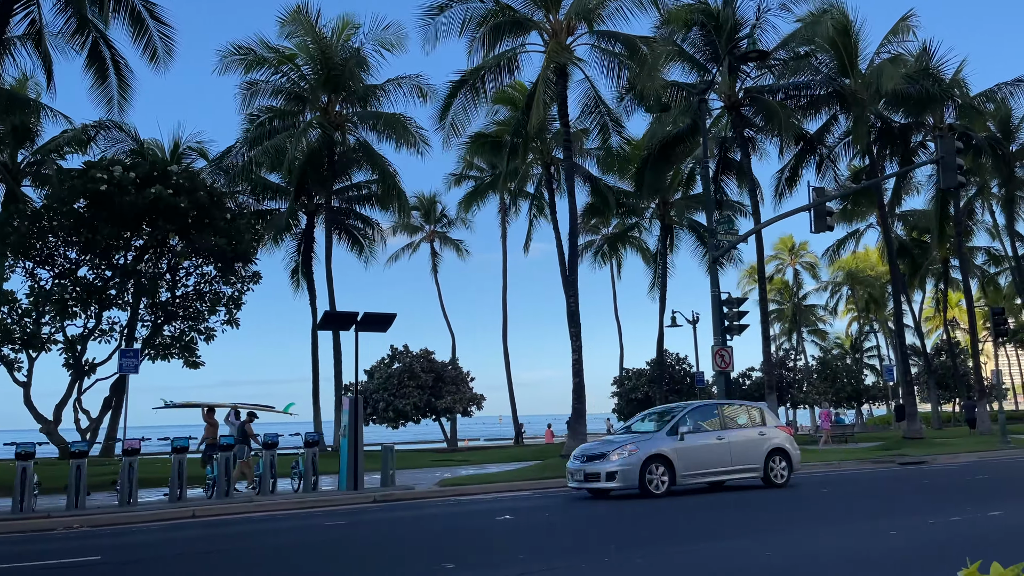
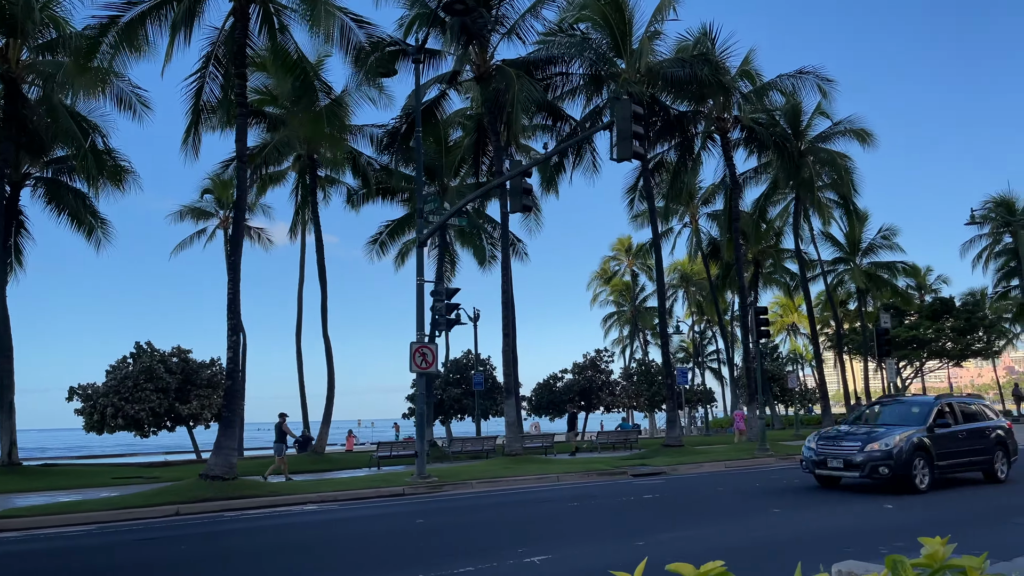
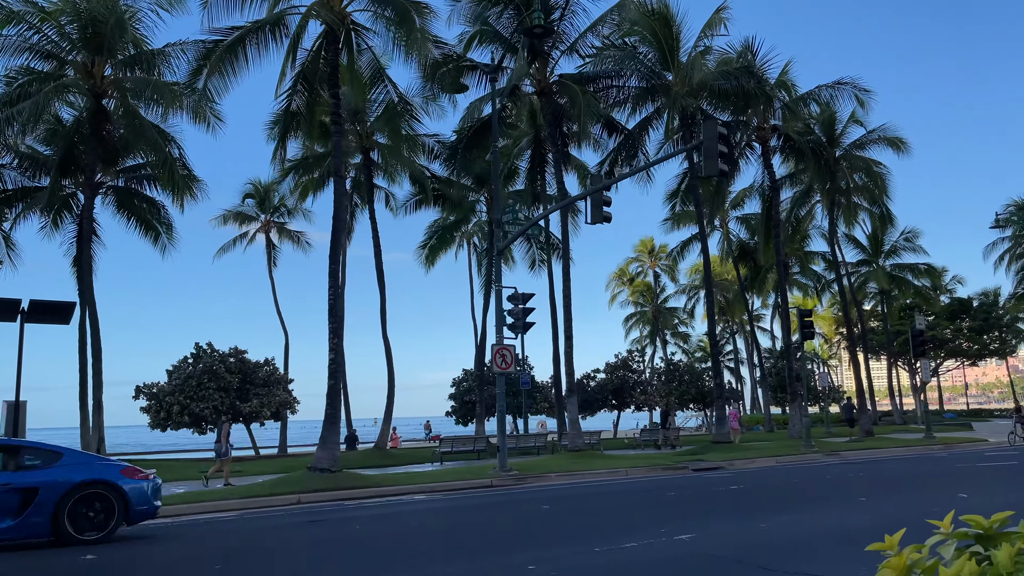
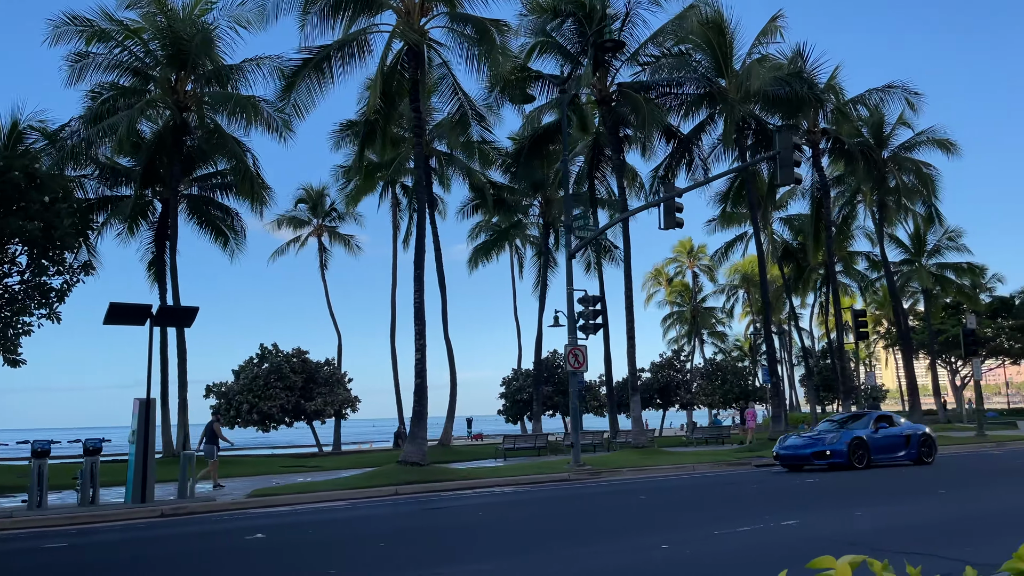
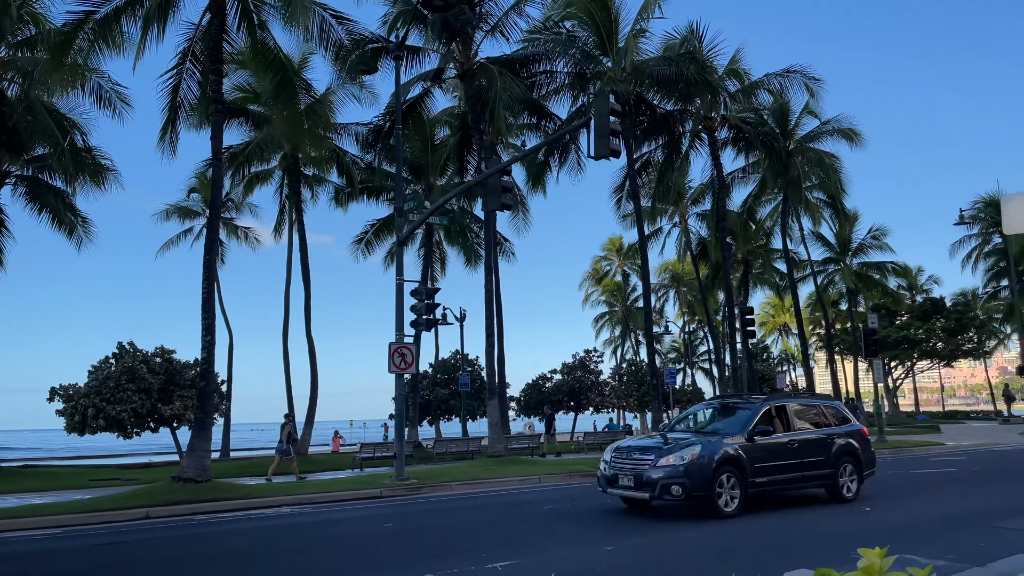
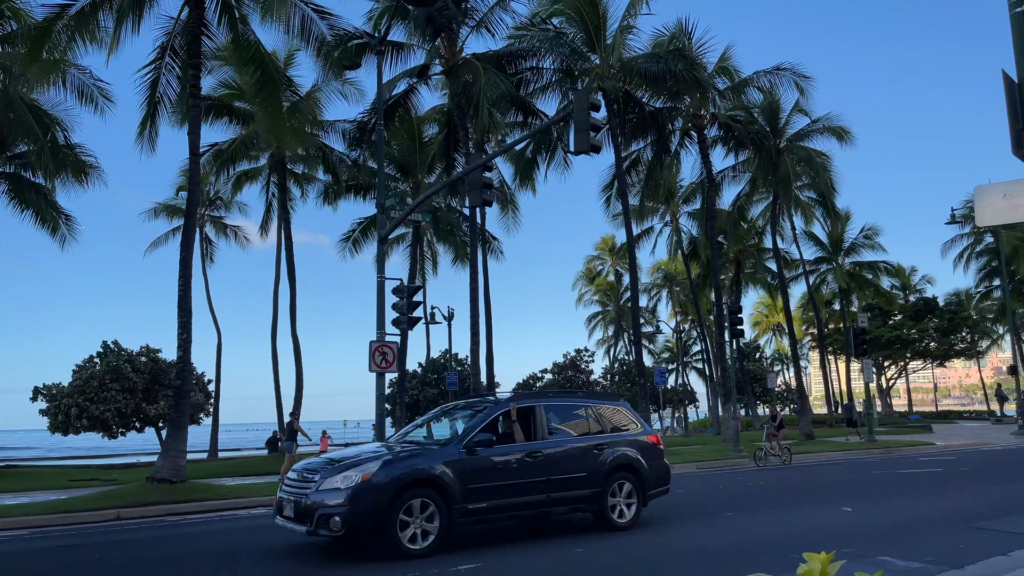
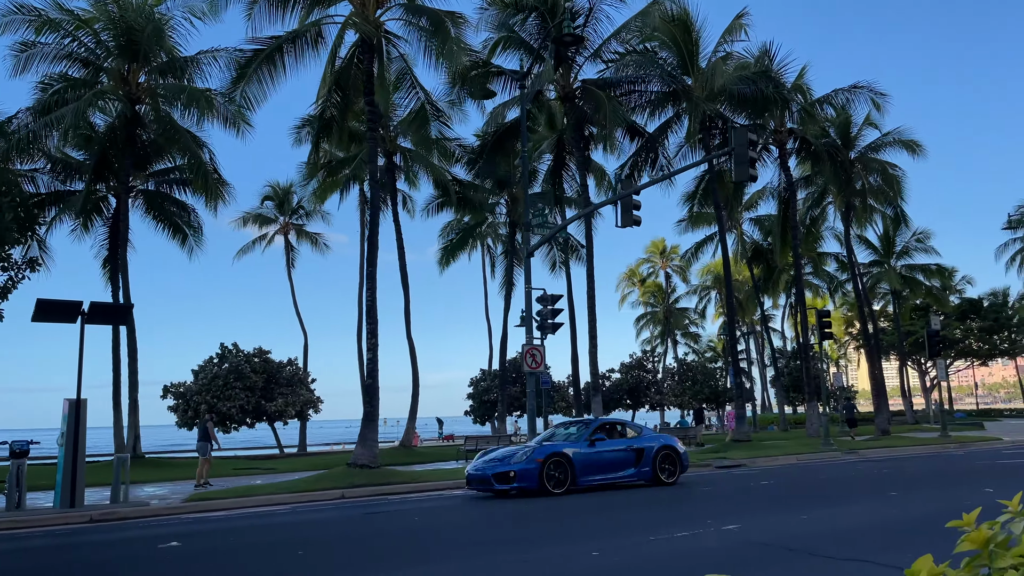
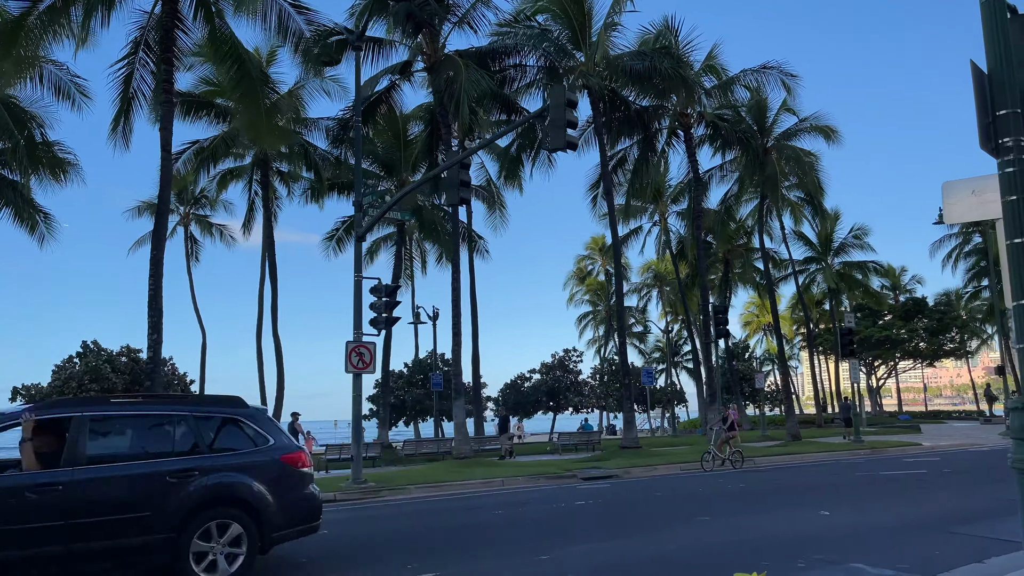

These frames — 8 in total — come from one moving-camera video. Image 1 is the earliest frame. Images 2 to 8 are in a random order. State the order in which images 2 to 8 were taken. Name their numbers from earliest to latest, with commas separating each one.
4, 7, 3, 2, 5, 6, 8
